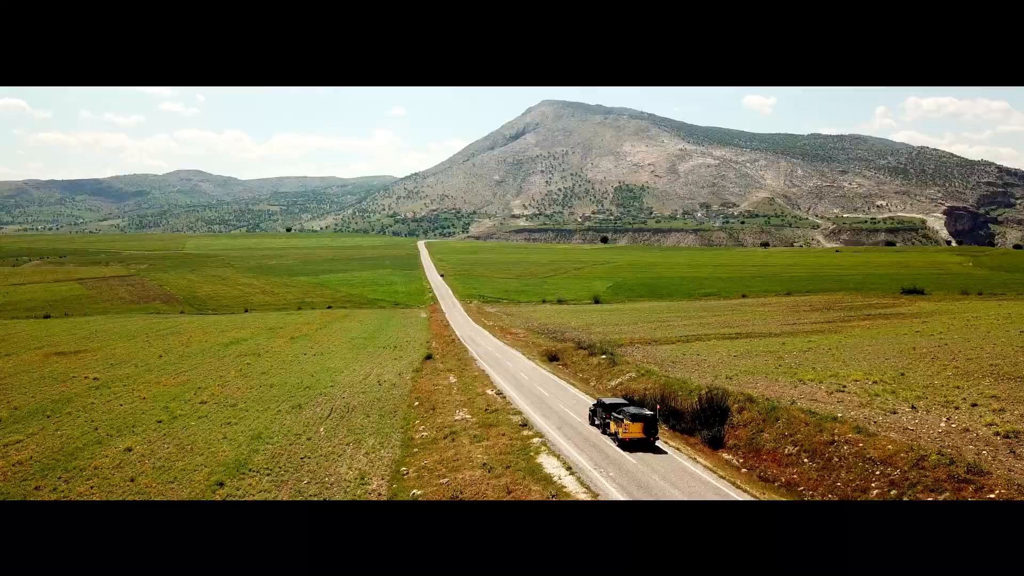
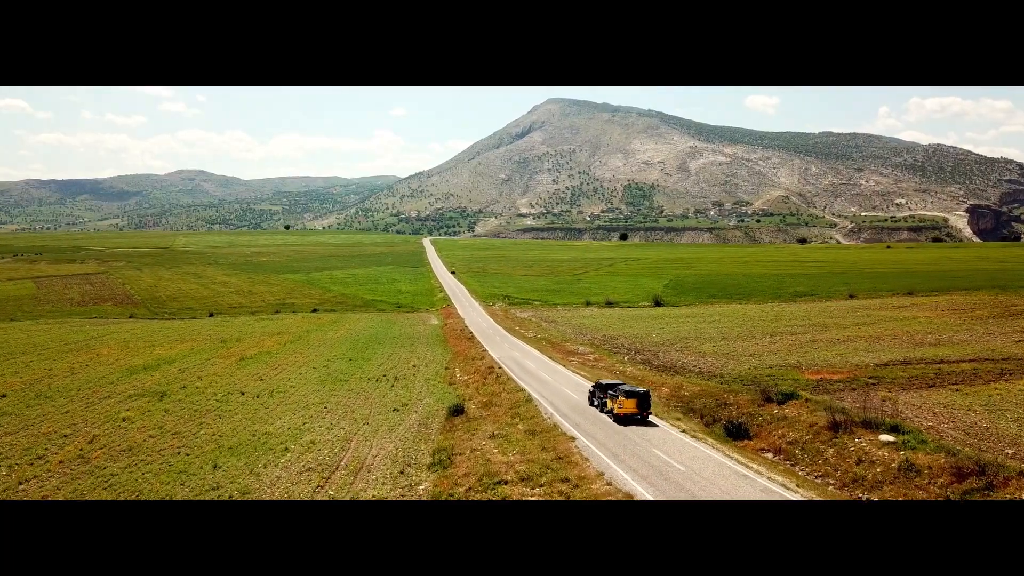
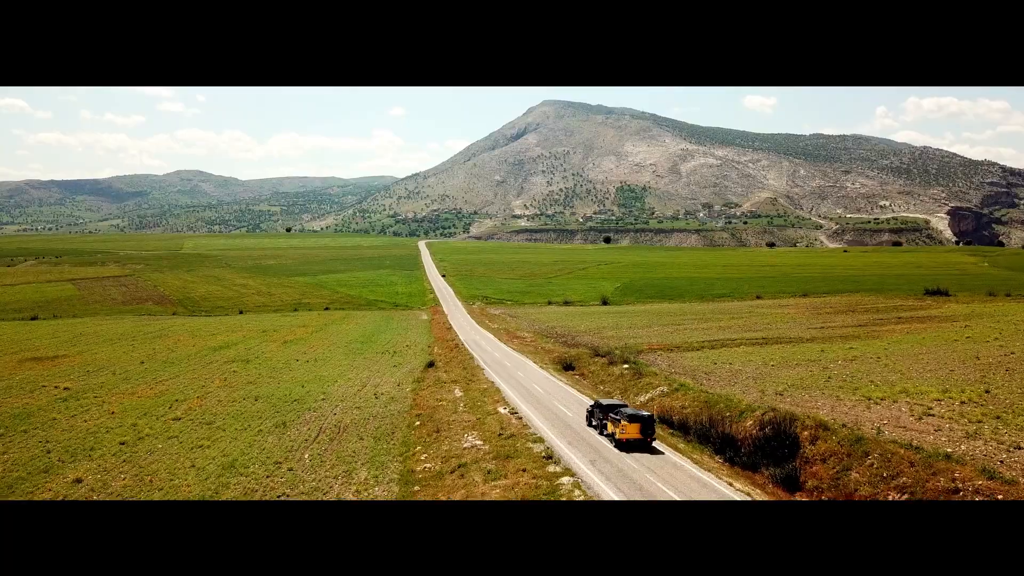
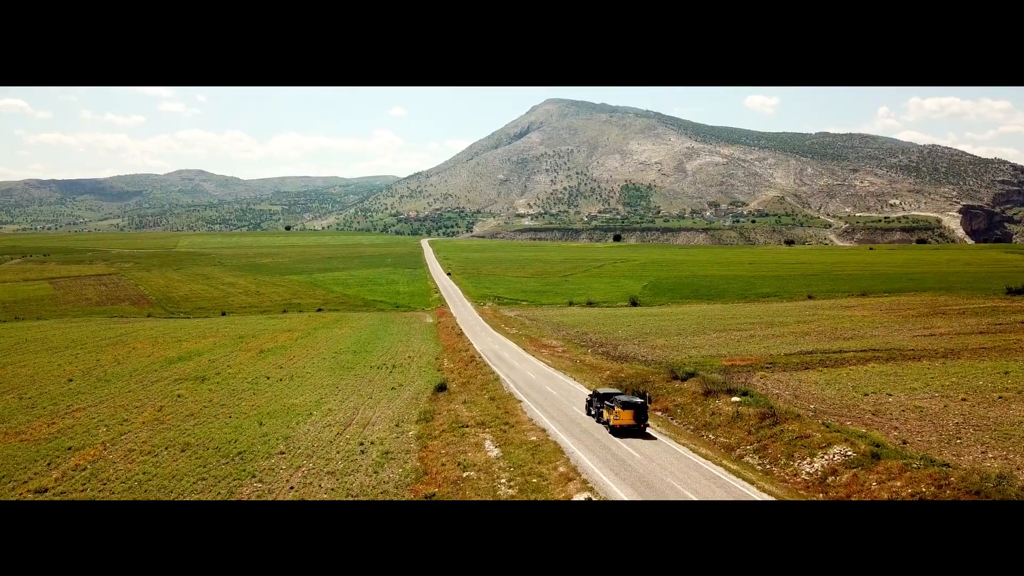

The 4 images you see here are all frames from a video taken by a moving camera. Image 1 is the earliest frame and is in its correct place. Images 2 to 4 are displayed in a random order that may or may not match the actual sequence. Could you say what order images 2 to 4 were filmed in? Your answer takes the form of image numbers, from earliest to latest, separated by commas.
3, 4, 2
